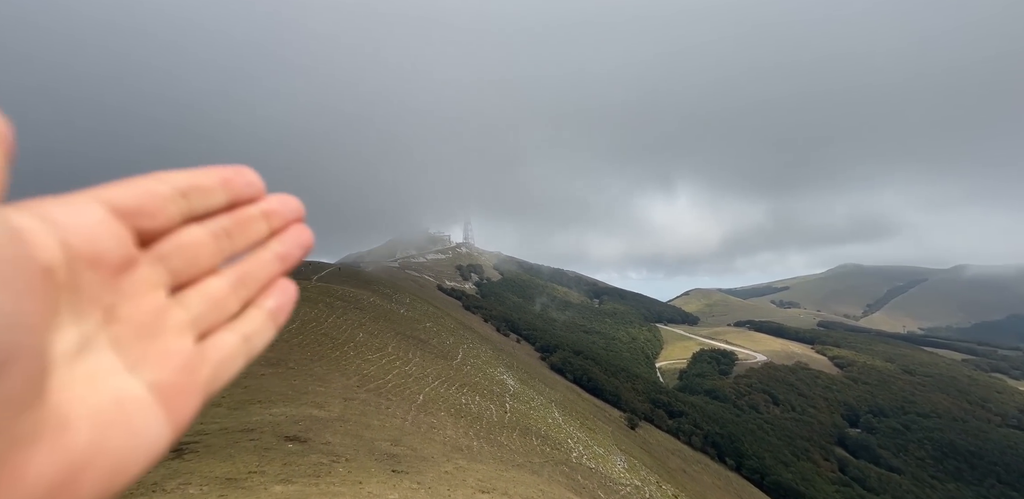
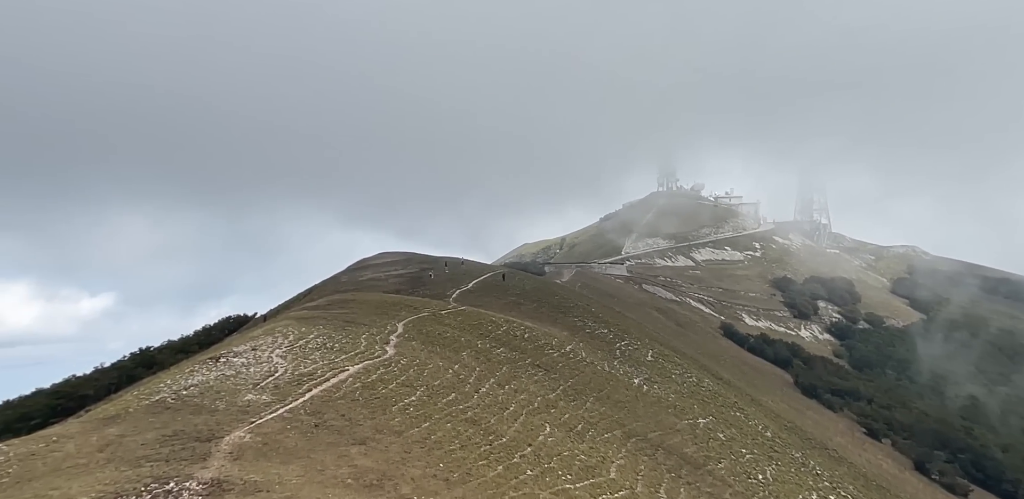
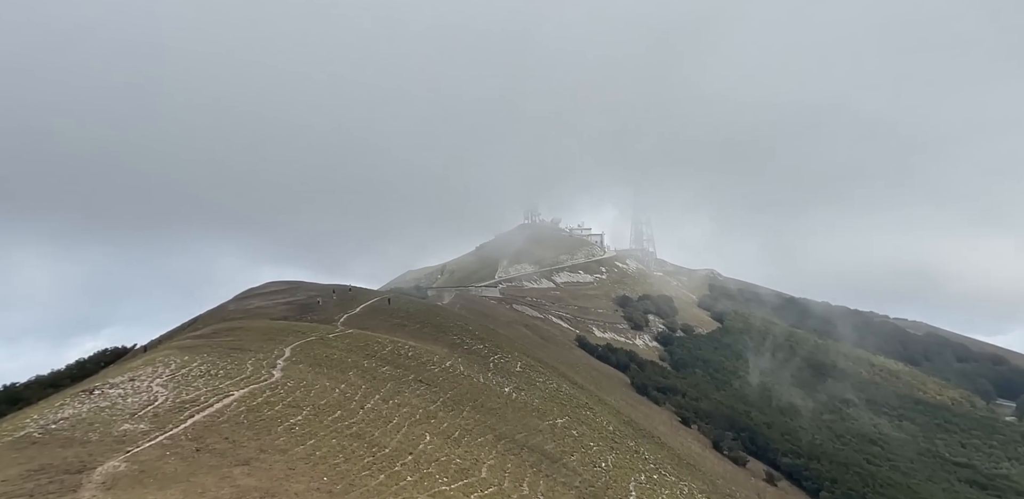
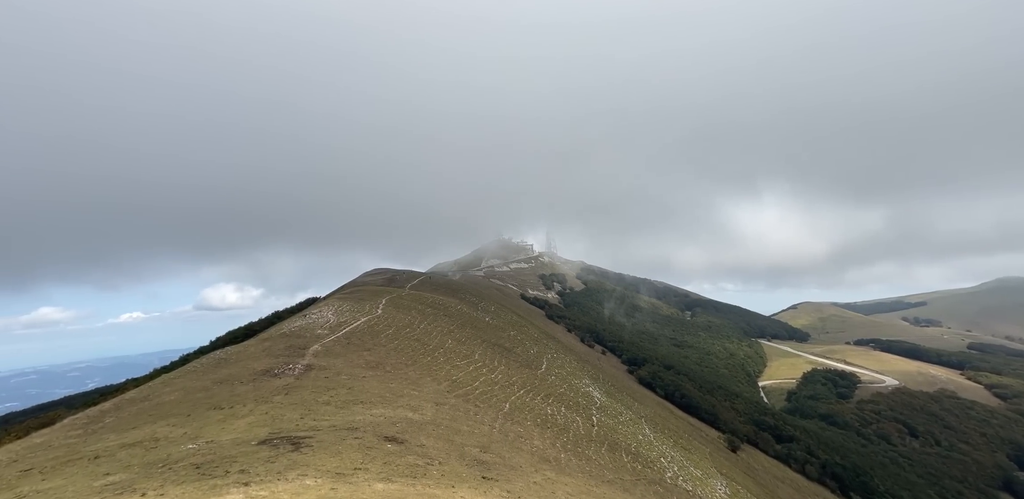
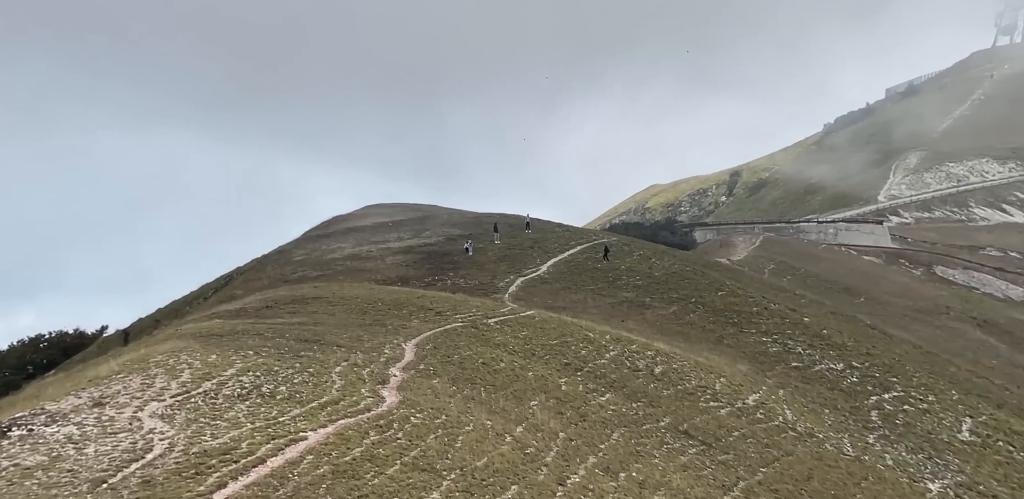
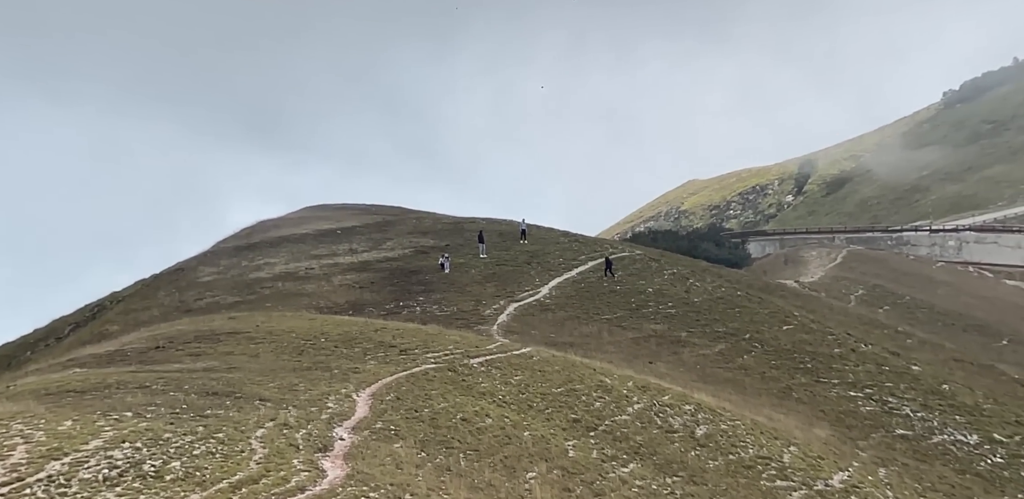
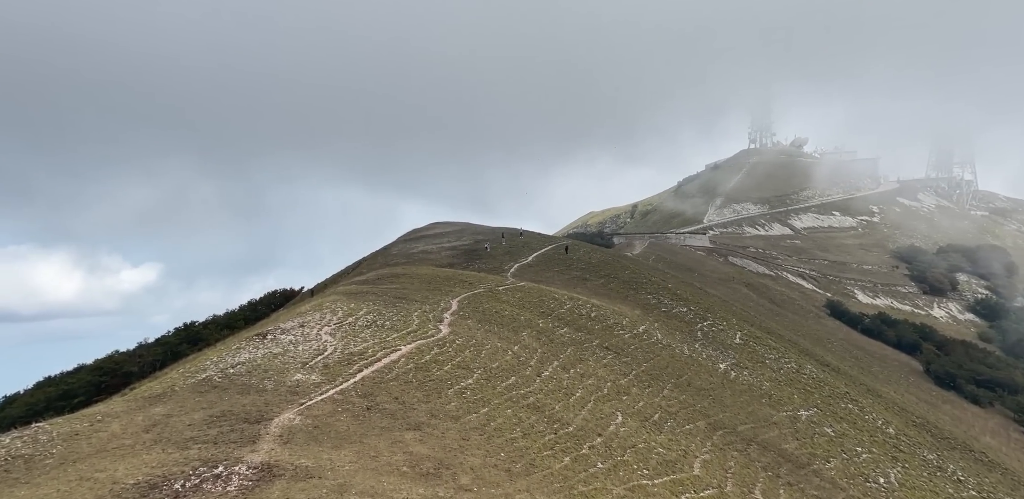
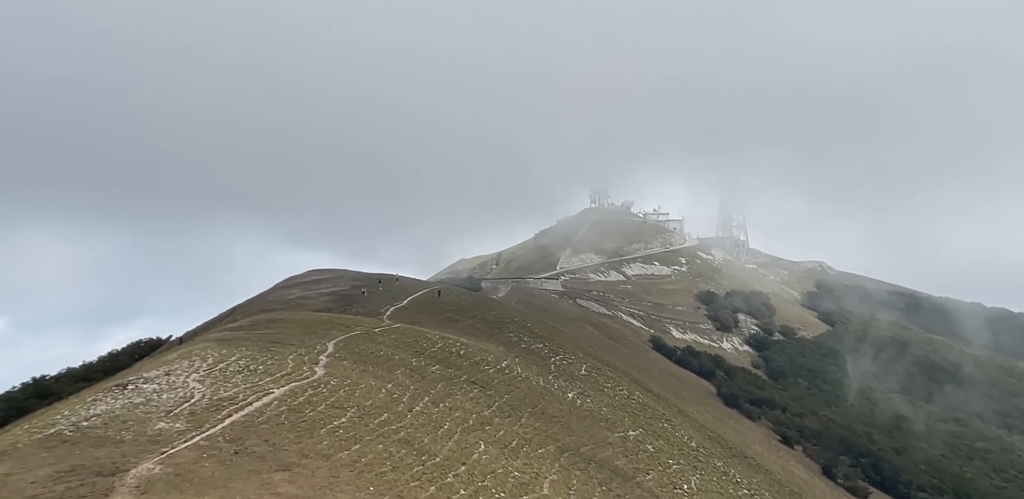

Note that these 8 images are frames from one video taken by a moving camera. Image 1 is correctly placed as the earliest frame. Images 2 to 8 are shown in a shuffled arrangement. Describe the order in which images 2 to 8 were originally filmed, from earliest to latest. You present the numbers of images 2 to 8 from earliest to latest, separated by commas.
4, 3, 8, 2, 7, 5, 6
